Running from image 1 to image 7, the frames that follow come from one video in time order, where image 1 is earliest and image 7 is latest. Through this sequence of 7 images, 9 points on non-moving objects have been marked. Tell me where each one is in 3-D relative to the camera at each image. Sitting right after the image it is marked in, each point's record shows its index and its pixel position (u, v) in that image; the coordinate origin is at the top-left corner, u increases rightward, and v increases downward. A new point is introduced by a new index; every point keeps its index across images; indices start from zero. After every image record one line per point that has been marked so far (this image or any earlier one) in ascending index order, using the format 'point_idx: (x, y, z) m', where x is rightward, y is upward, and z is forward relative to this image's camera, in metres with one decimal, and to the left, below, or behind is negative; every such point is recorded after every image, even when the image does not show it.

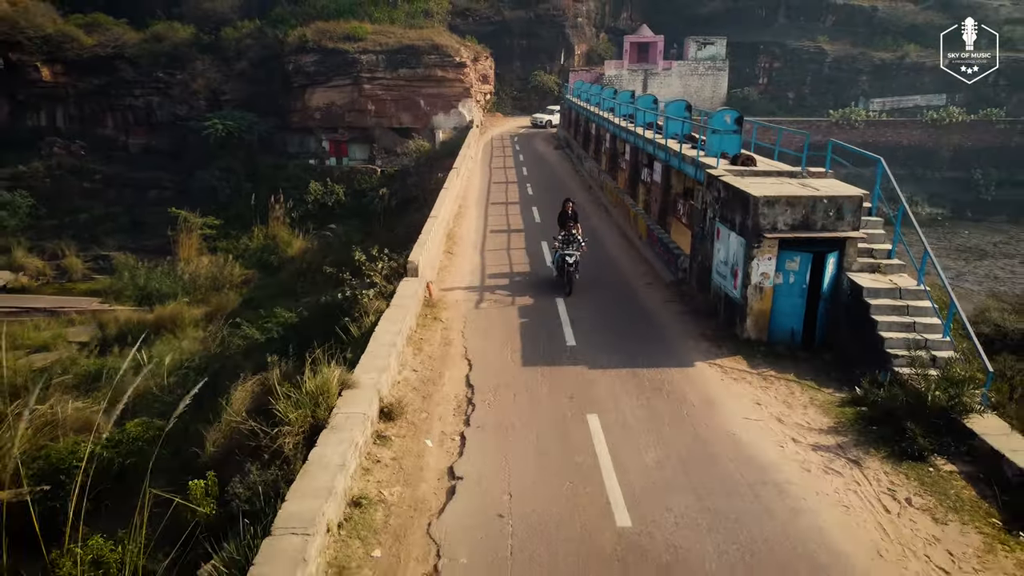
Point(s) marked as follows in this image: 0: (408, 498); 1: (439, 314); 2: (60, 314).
0: (-0.6, -1.2, +3.9) m
1: (-0.7, -0.2, +6.9) m
2: (-12.8, -0.8, +18.9) m
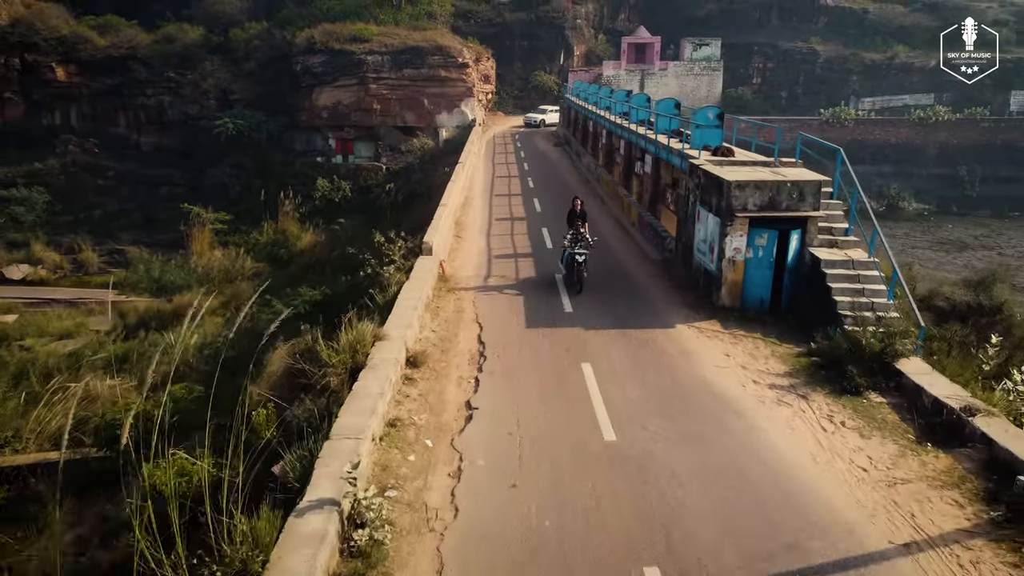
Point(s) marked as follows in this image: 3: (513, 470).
0: (-0.5, -0.9, +4.8) m
1: (-0.7, 0.0, +7.8) m
2: (-12.7, -0.5, +19.7) m
3: (0.0, -1.1, +4.2) m
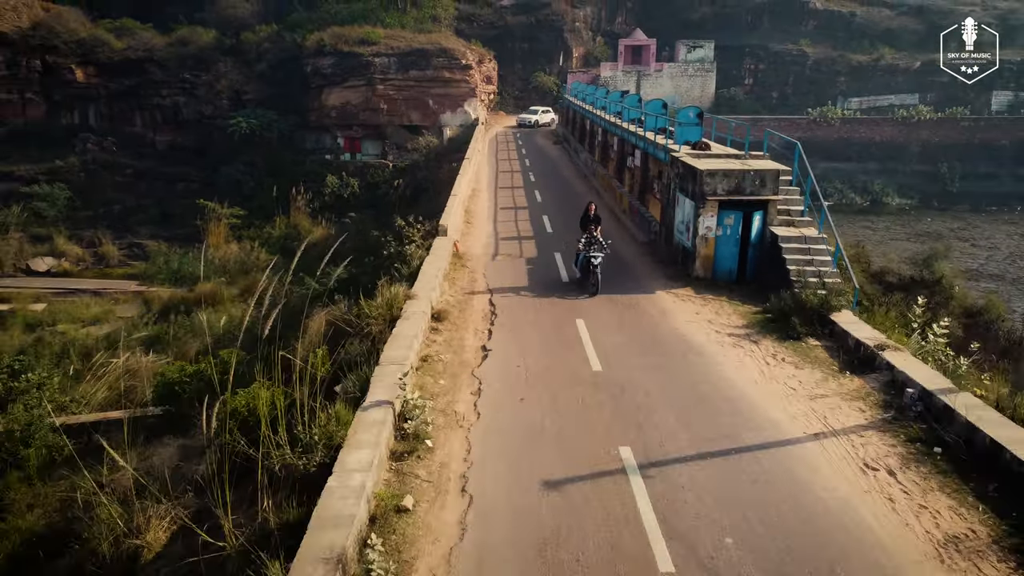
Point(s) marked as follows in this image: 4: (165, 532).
0: (-0.5, -0.6, +5.9) m
1: (-0.6, +0.3, +8.9) m
2: (-12.7, -0.2, +20.9) m
3: (+0.1, -0.8, +5.3) m
4: (-2.4, -1.6, +4.5) m
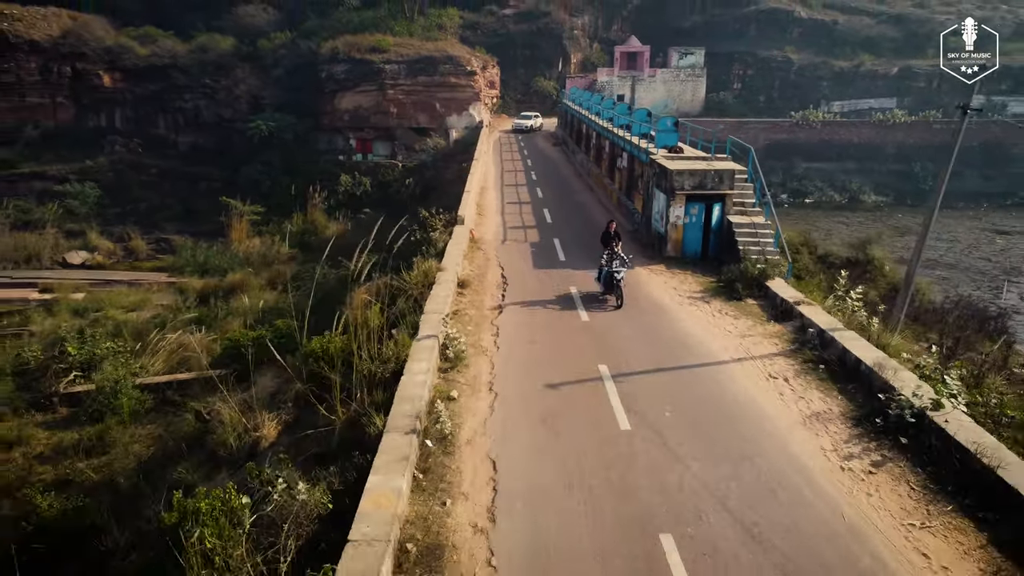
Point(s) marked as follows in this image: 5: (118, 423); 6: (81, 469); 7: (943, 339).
0: (-0.4, -0.3, +7.8) m
1: (-0.5, +0.7, +10.8) m
2: (-12.6, +0.1, +22.7) m
3: (+0.2, -0.5, +7.2) m
4: (-2.3, -1.3, +6.3) m
5: (-5.9, -2.0, +10.2) m
6: (-5.5, -2.3, +8.6) m
7: (+5.6, -0.7, +8.8) m
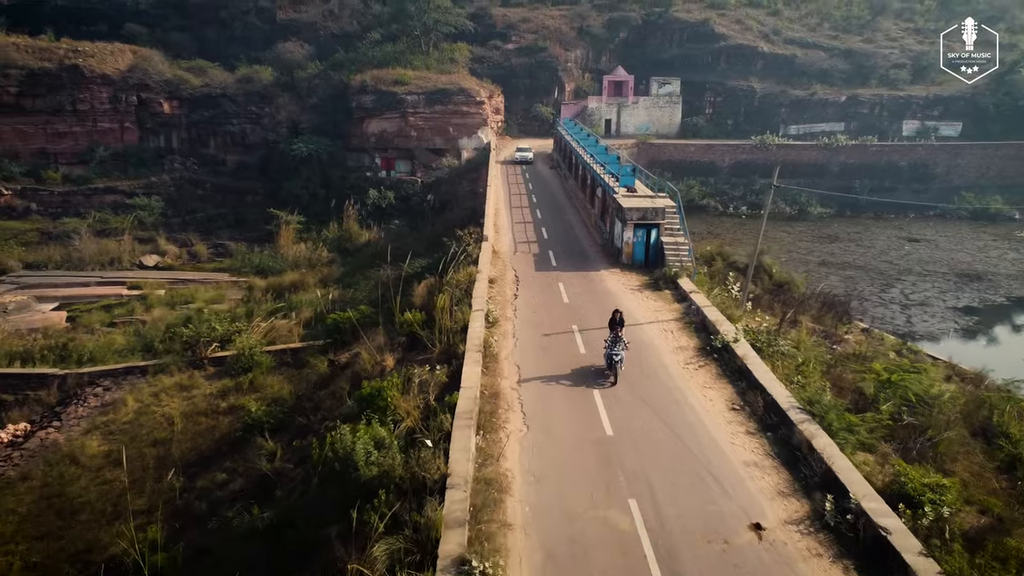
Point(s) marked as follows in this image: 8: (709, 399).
0: (-0.2, -0.2, +12.9) m
1: (-0.3, +0.8, +15.9) m
2: (-12.4, +0.2, +27.8) m
3: (+0.4, -0.4, +12.3) m
4: (-2.1, -1.2, +11.5) m
5: (-5.7, -1.9, +15.3) m
6: (-5.3, -2.2, +13.8) m
7: (+5.8, -0.6, +14.0) m
8: (+2.6, -1.5, +9.0) m
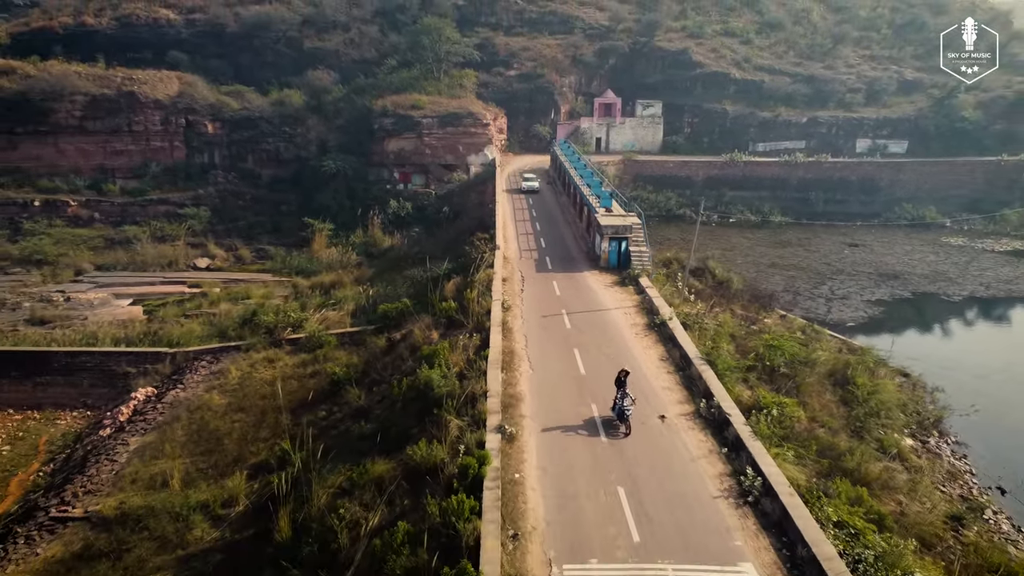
0: (0.0, -0.1, +18.0) m
1: (-0.1, +0.8, +21.0) m
2: (-12.3, +0.3, +32.9) m
3: (+0.6, -0.3, +17.4) m
4: (-1.9, -1.1, +16.5) m
5: (-5.5, -1.8, +20.4) m
6: (-5.1, -2.2, +18.8) m
7: (+6.0, -0.5, +19.1) m
8: (+2.8, -1.4, +14.0) m
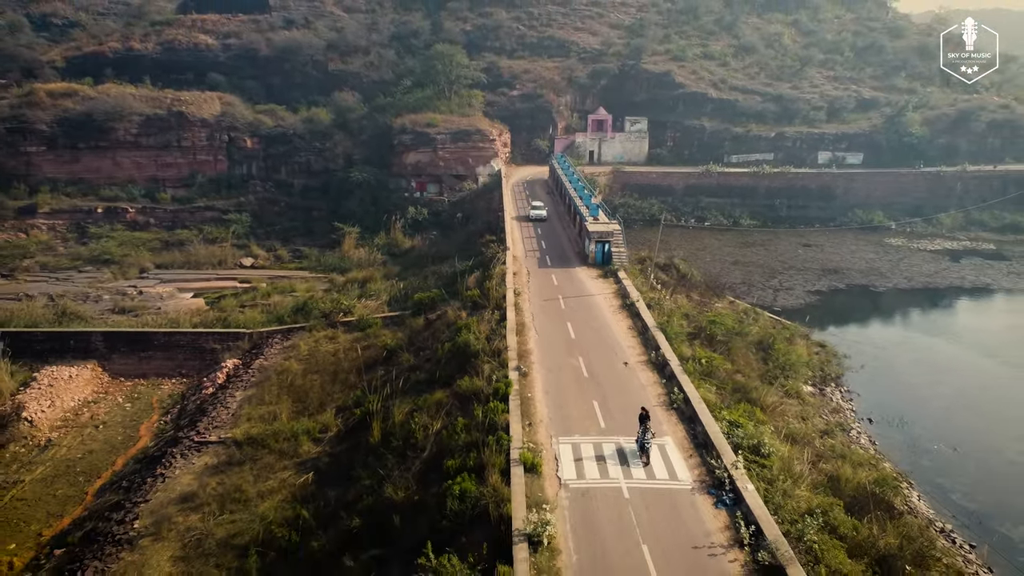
0: (+0.3, +0.2, +23.6) m
1: (+0.2, +1.1, +26.6) m
2: (-12.0, +0.6, +38.4) m
3: (+0.9, 0.0, +23.0) m
4: (-1.5, -0.8, +22.1) m
5: (-5.2, -1.5, +25.9) m
6: (-4.8, -1.9, +24.4) m
7: (+6.3, -0.2, +24.7) m
8: (+3.2, -1.1, +19.7) m
